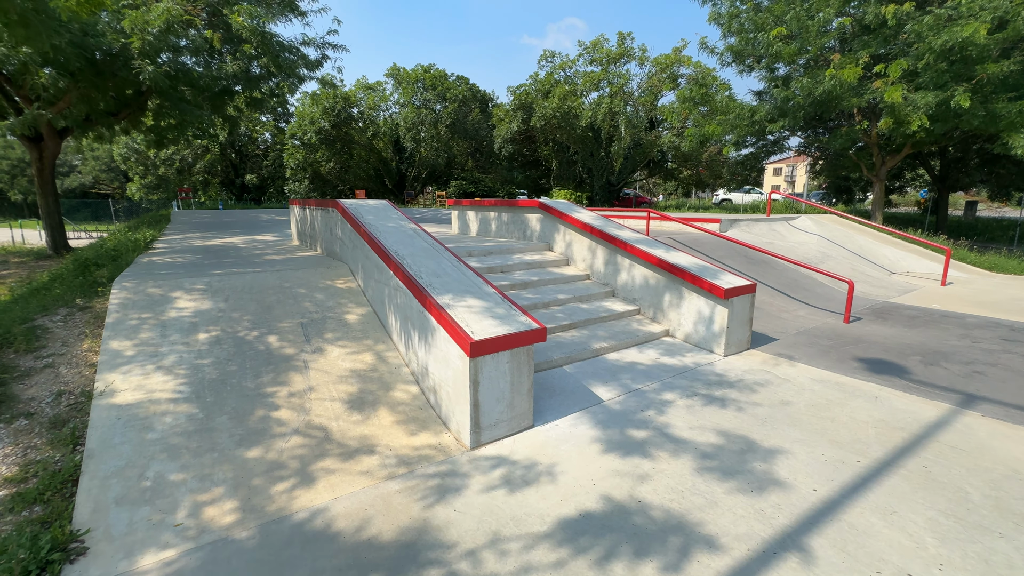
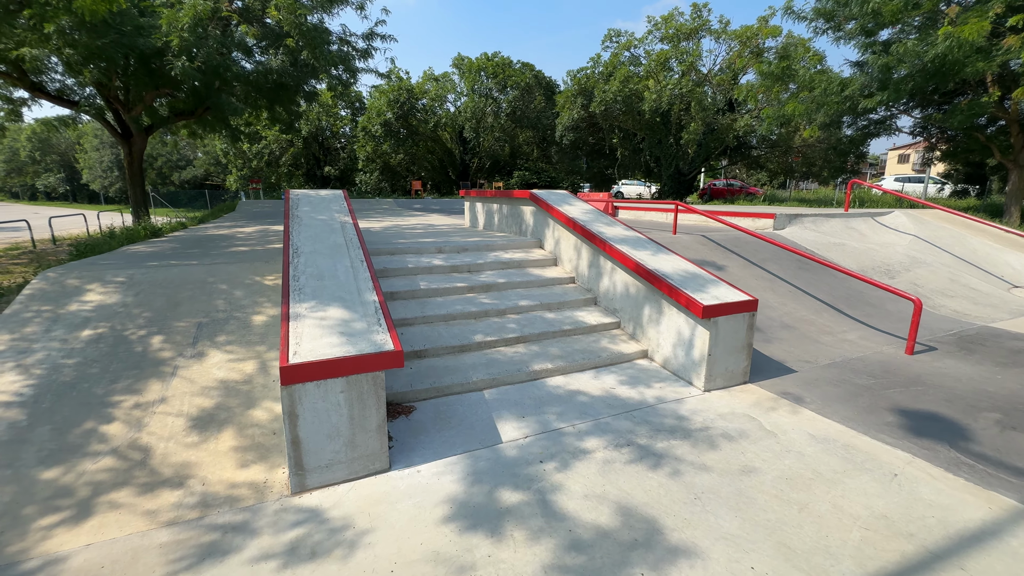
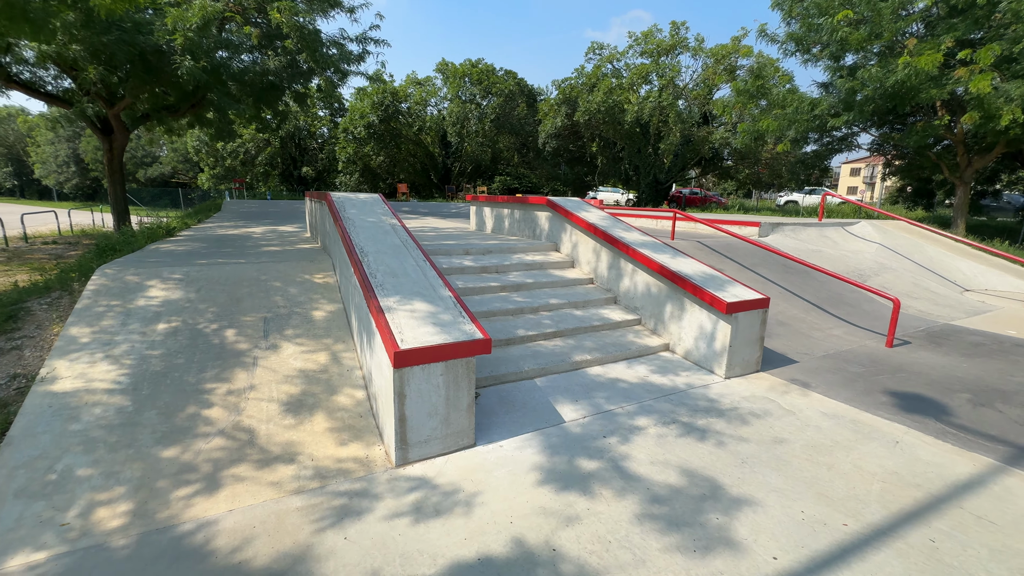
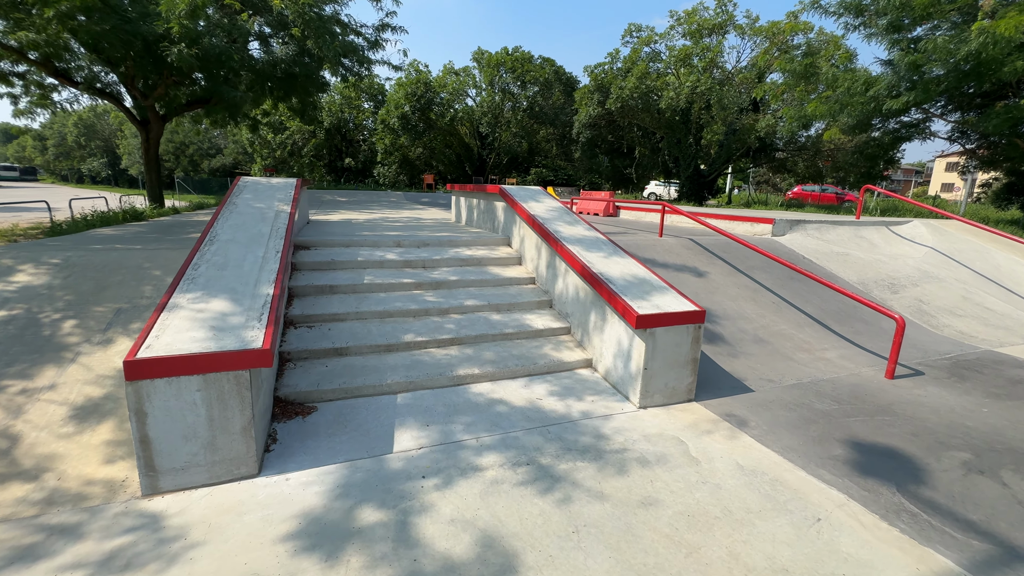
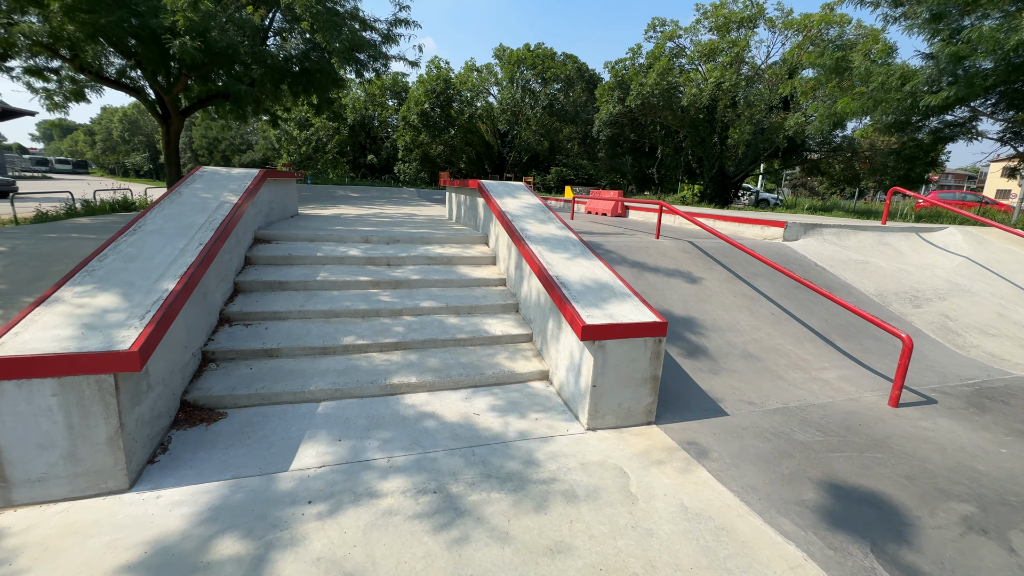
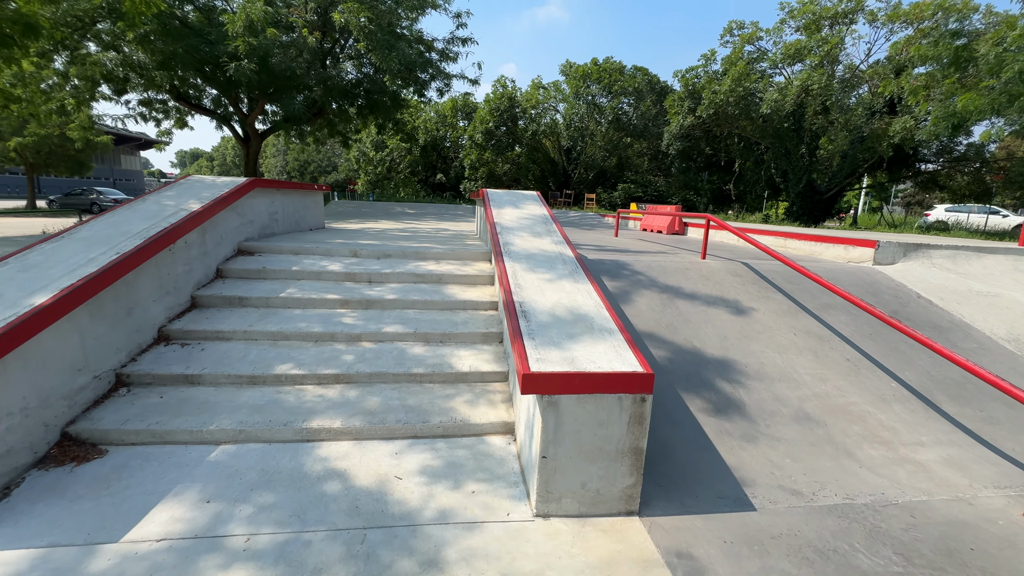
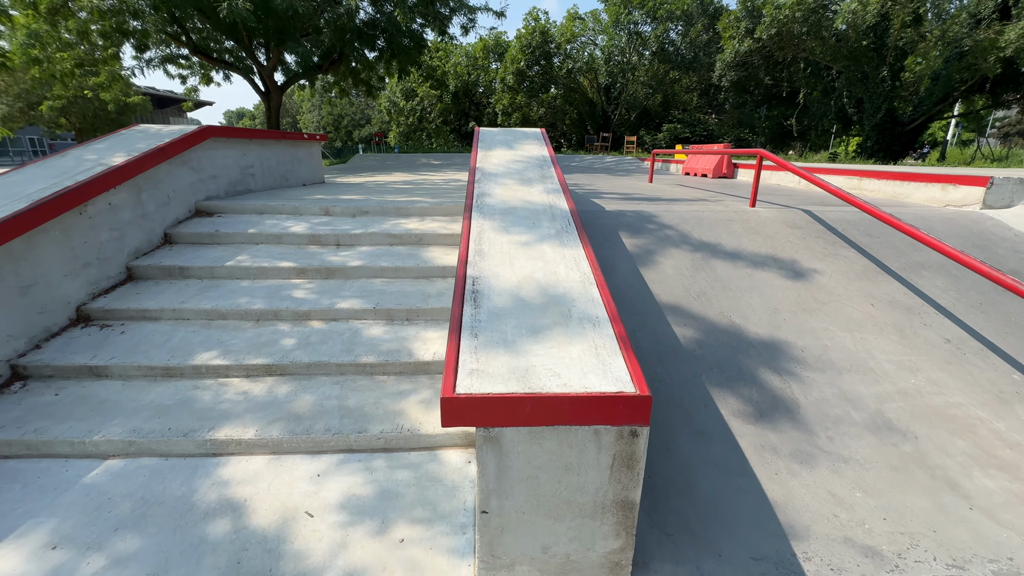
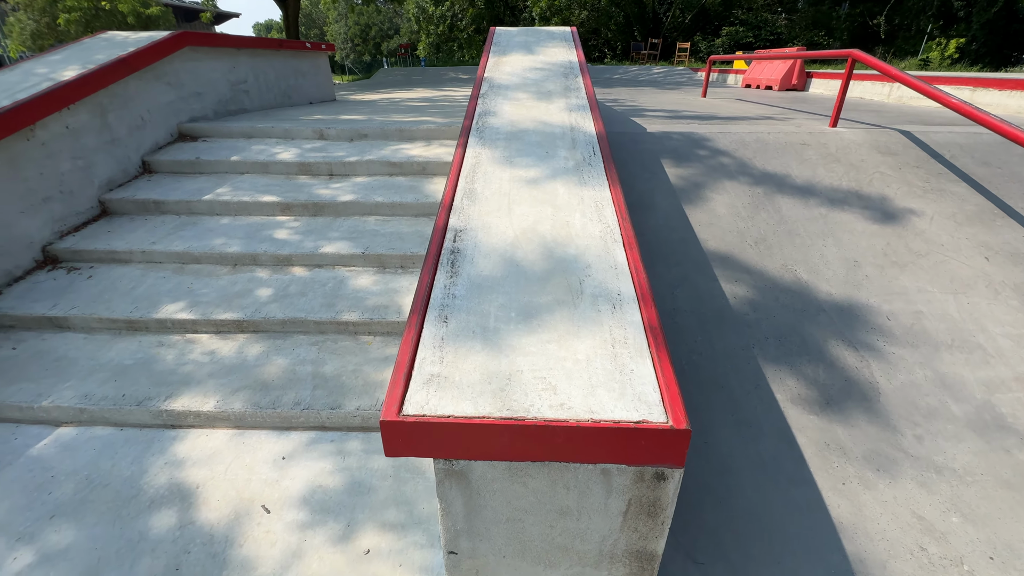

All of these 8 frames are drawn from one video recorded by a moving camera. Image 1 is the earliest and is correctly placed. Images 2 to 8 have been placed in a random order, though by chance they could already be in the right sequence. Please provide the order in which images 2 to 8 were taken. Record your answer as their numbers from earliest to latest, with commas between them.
3, 2, 4, 5, 6, 7, 8
